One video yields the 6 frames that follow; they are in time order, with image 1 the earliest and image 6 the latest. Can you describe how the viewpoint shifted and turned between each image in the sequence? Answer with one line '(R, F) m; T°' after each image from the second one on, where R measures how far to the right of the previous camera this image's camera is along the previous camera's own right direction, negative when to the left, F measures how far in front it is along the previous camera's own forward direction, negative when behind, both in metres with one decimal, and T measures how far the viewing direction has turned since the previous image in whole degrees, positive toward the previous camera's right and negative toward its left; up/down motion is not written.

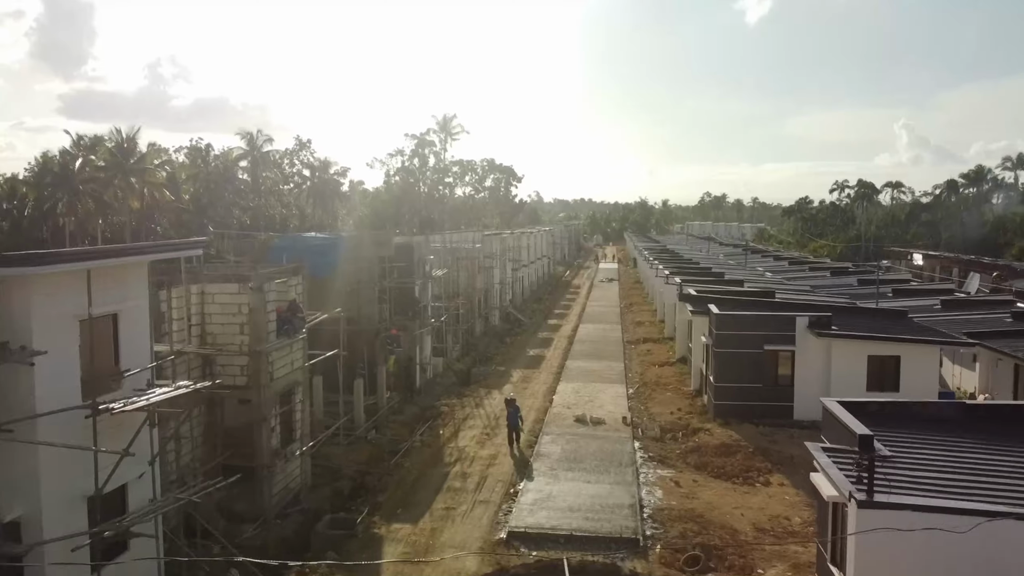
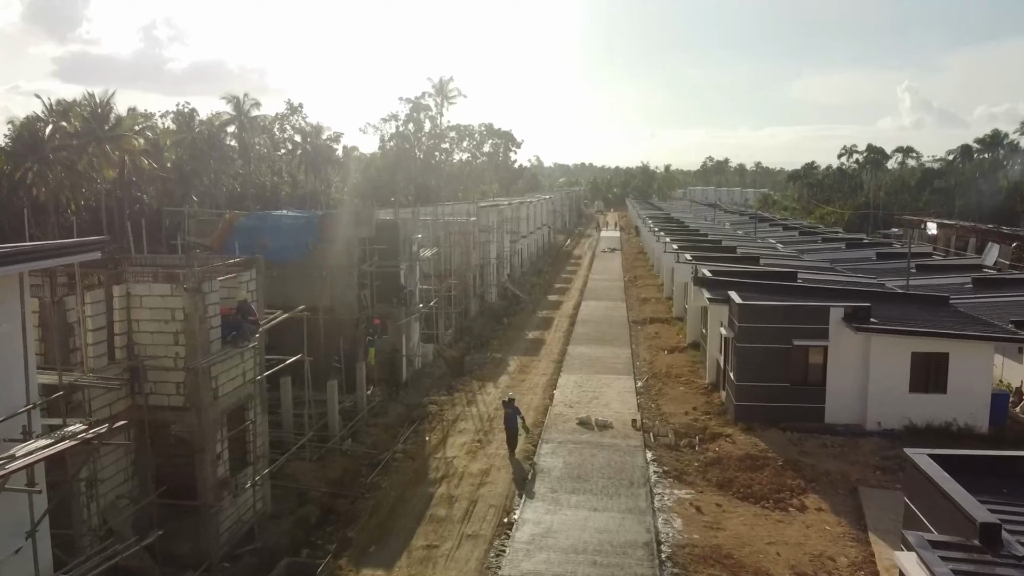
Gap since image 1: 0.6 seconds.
(+0.1, +2.3) m; 0°
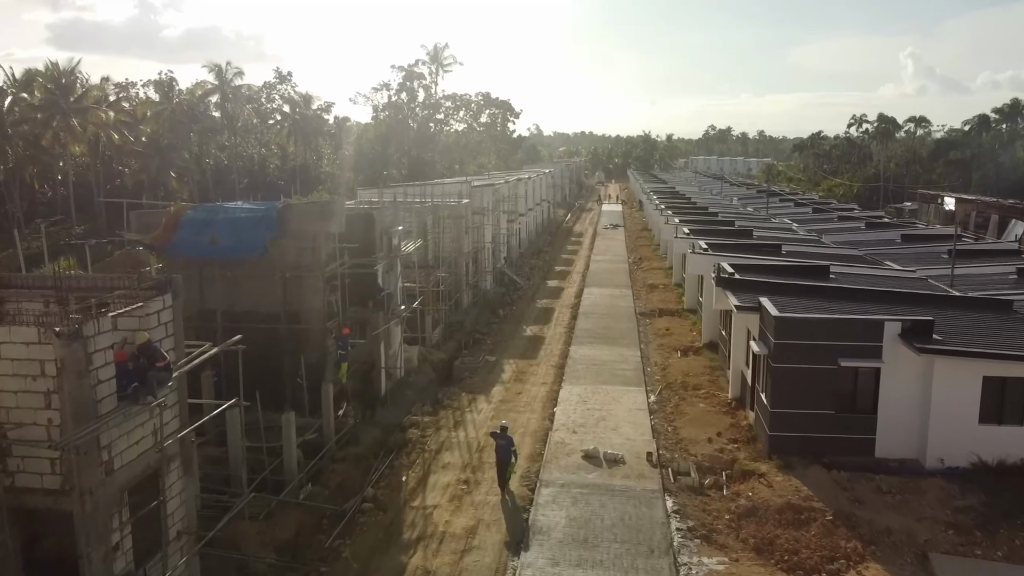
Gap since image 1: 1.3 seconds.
(+0.1, +2.7) m; 0°
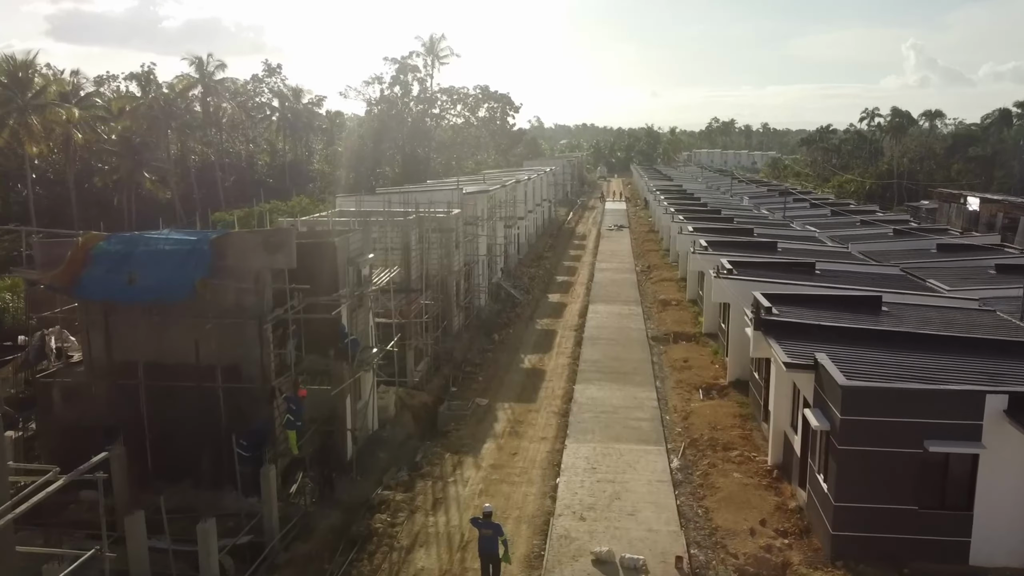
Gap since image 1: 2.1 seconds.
(+0.1, +3.2) m; 0°
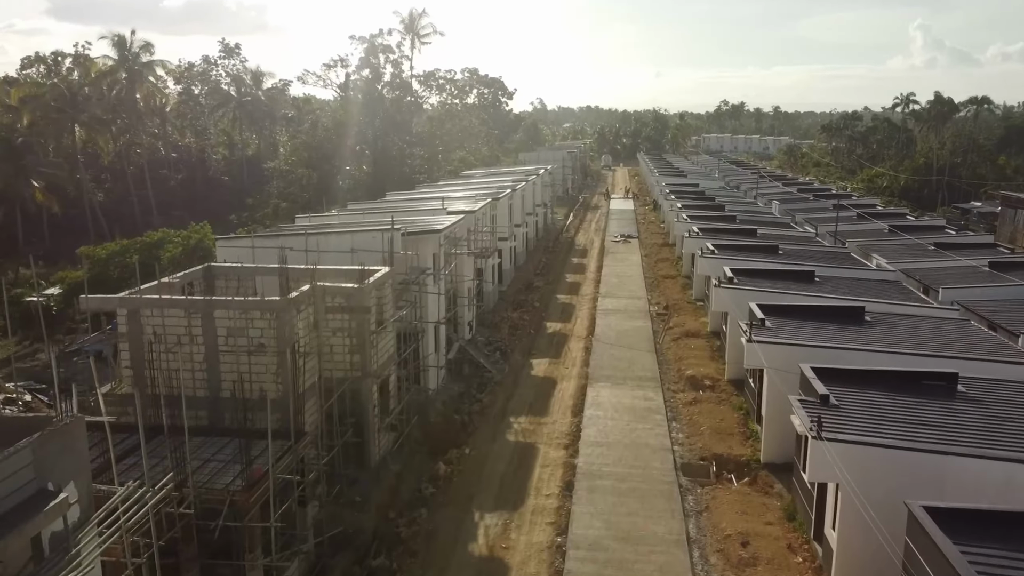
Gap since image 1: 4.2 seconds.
(+0.9, +9.1) m; 0°
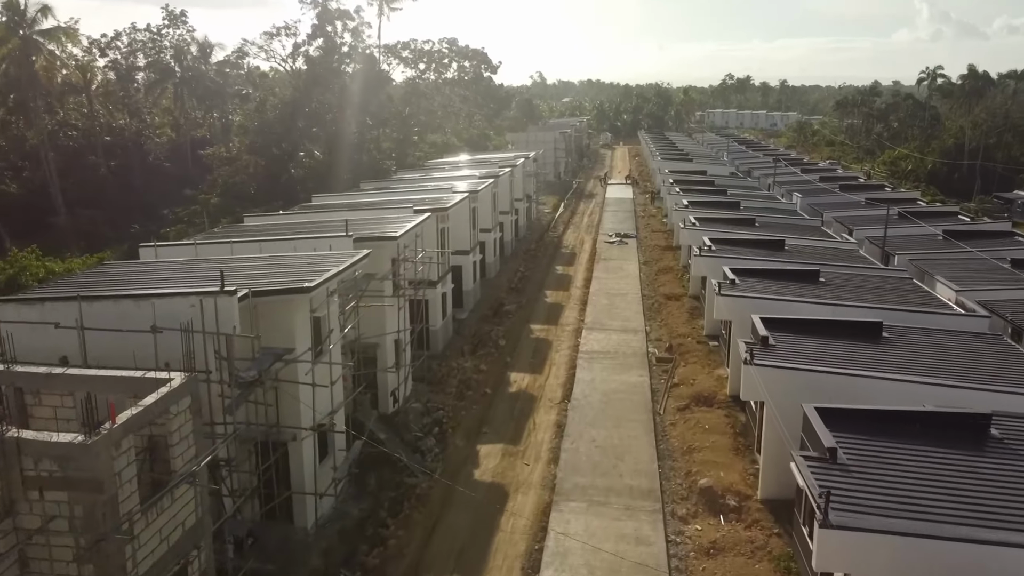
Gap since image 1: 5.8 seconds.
(+1.3, +7.4) m; 0°
